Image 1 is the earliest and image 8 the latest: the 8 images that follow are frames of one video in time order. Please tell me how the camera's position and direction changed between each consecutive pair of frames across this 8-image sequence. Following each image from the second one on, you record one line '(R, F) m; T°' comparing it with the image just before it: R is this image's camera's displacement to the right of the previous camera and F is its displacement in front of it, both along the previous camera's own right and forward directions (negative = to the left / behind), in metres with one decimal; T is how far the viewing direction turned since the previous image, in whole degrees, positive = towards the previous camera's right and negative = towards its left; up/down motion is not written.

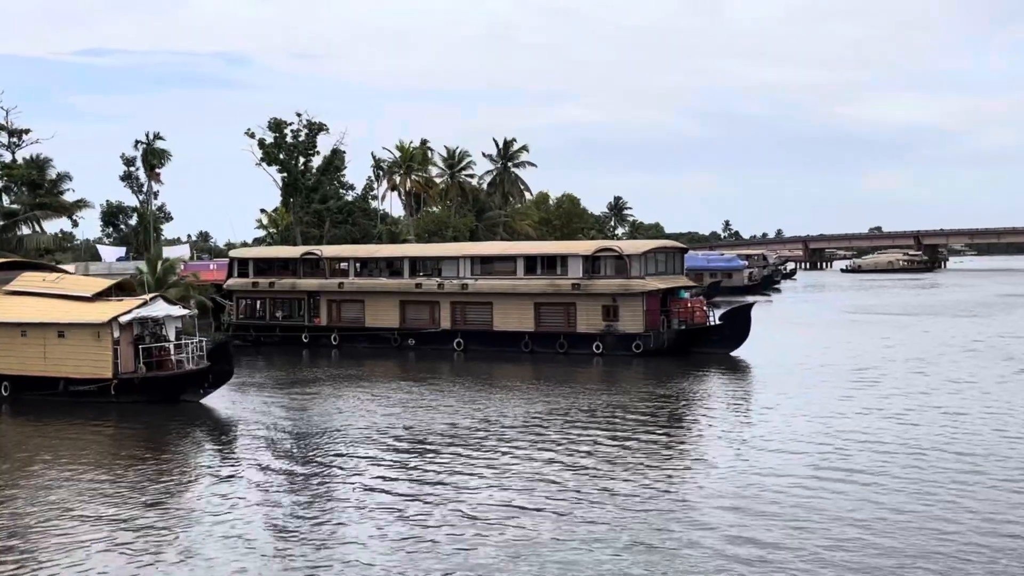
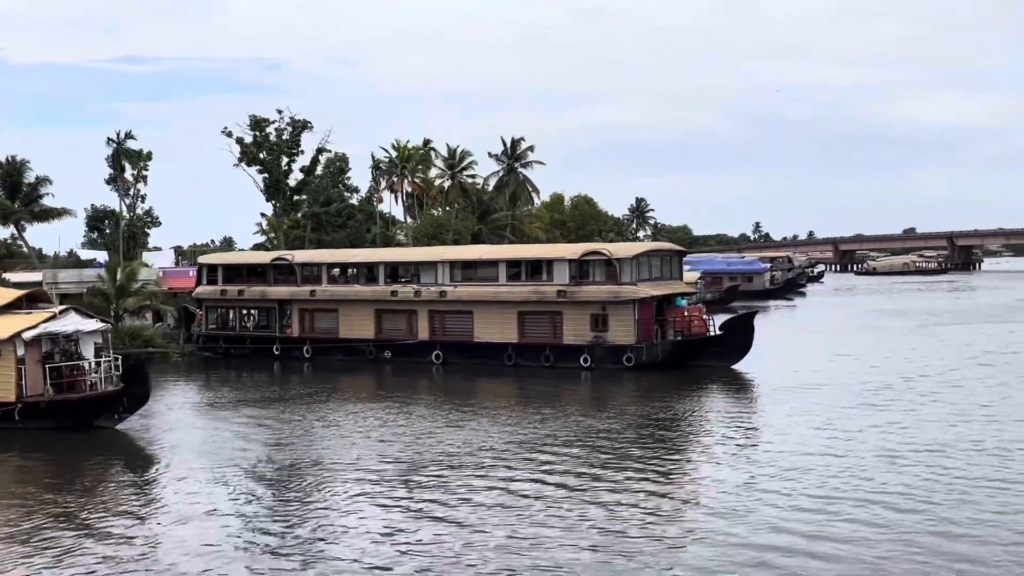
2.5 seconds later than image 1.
(+1.5, +3.1) m; -2°
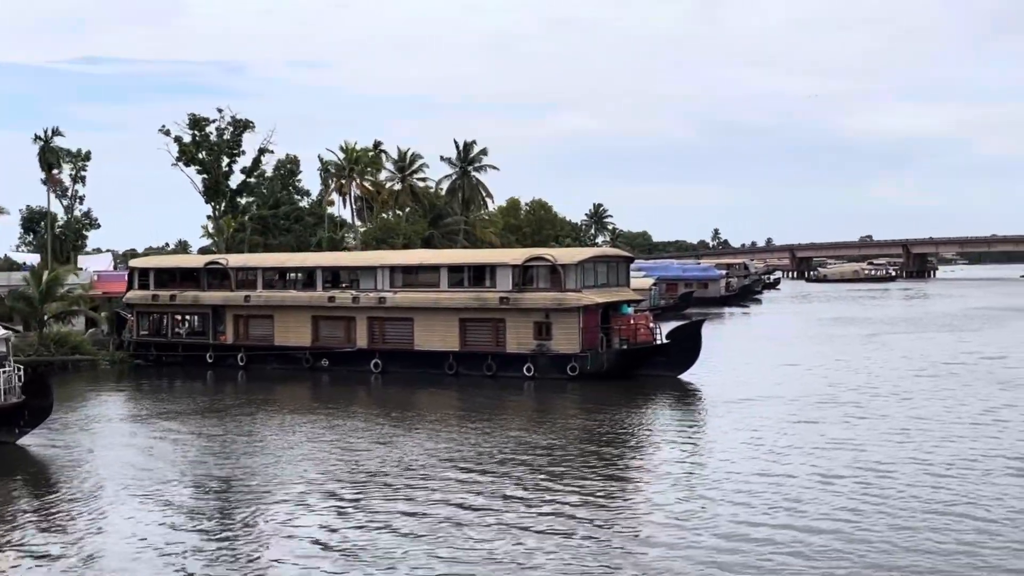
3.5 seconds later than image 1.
(+0.6, +1.1) m; +2°
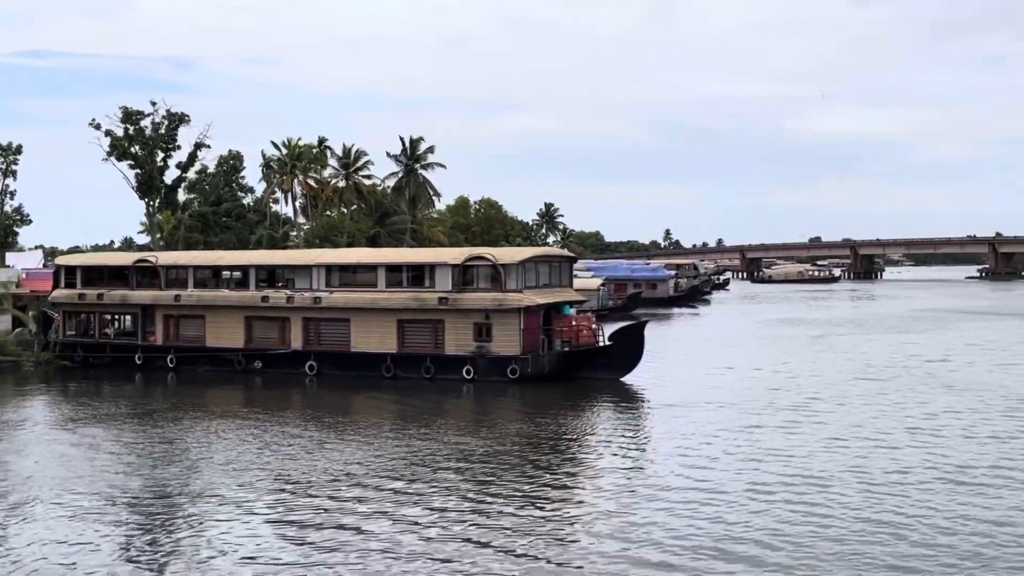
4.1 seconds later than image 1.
(+0.4, +0.8) m; +2°
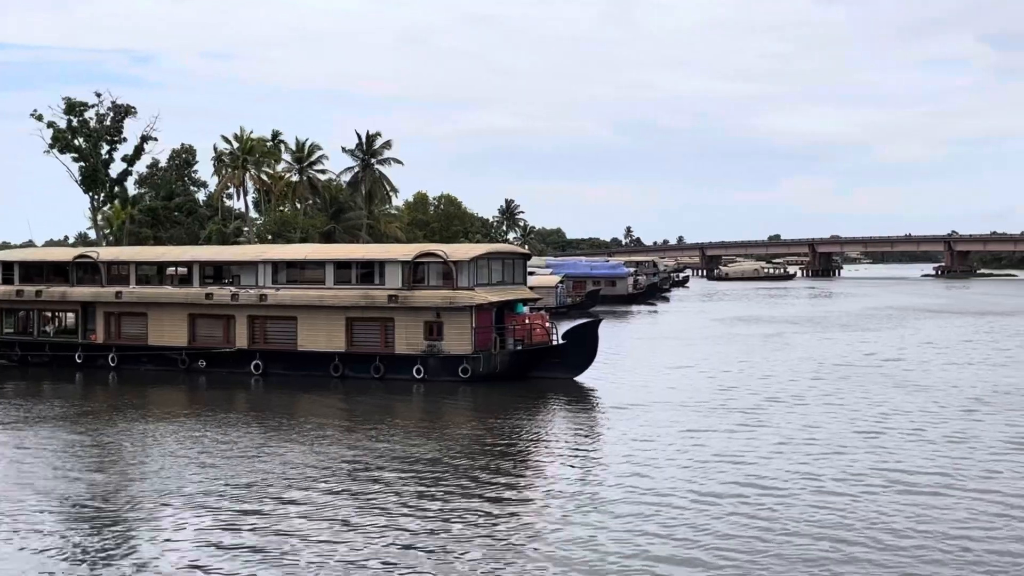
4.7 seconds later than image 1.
(+0.3, +0.7) m; +2°
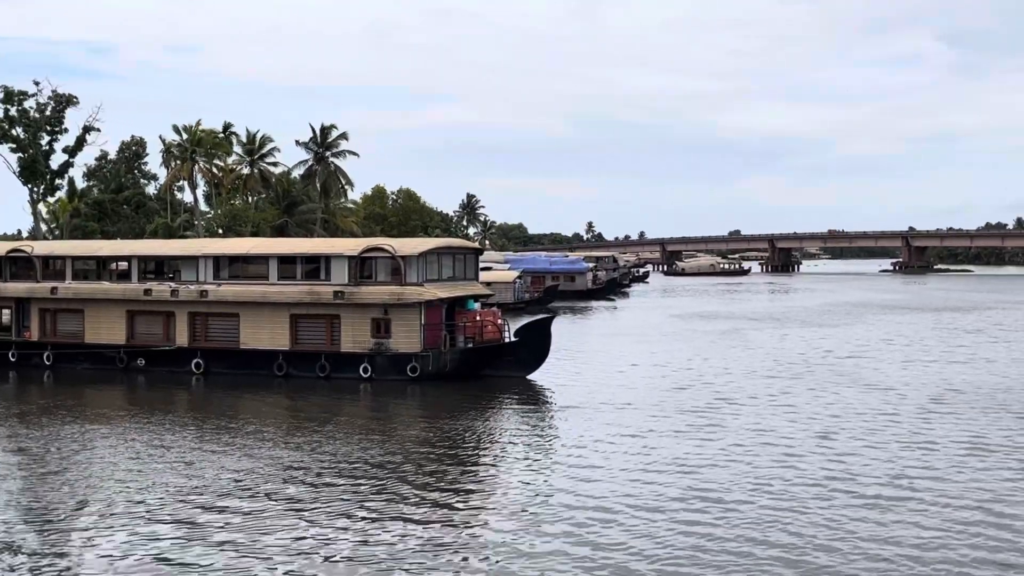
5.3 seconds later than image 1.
(+0.3, +0.9) m; +2°
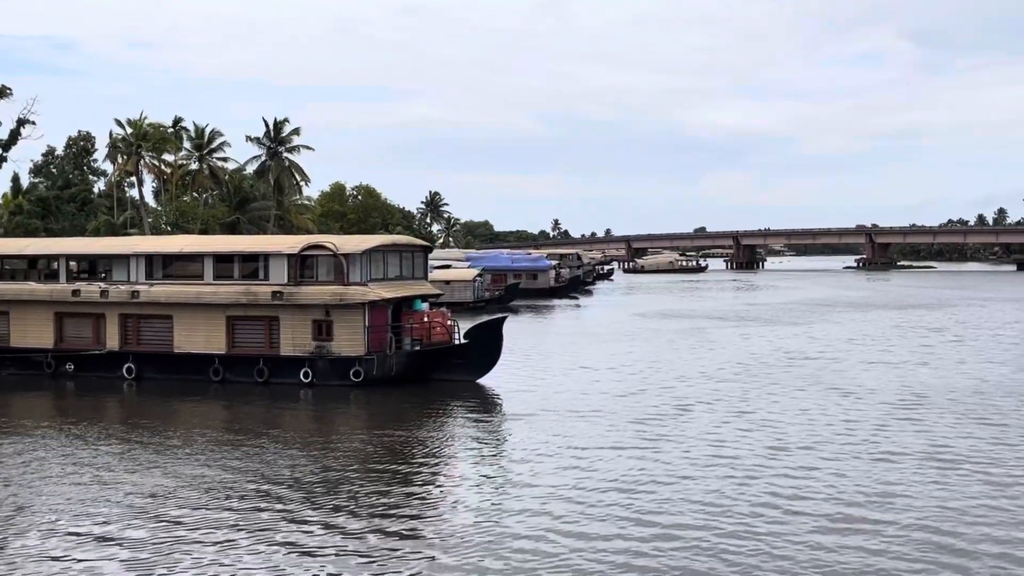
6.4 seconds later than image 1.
(+0.5, +1.4) m; +2°
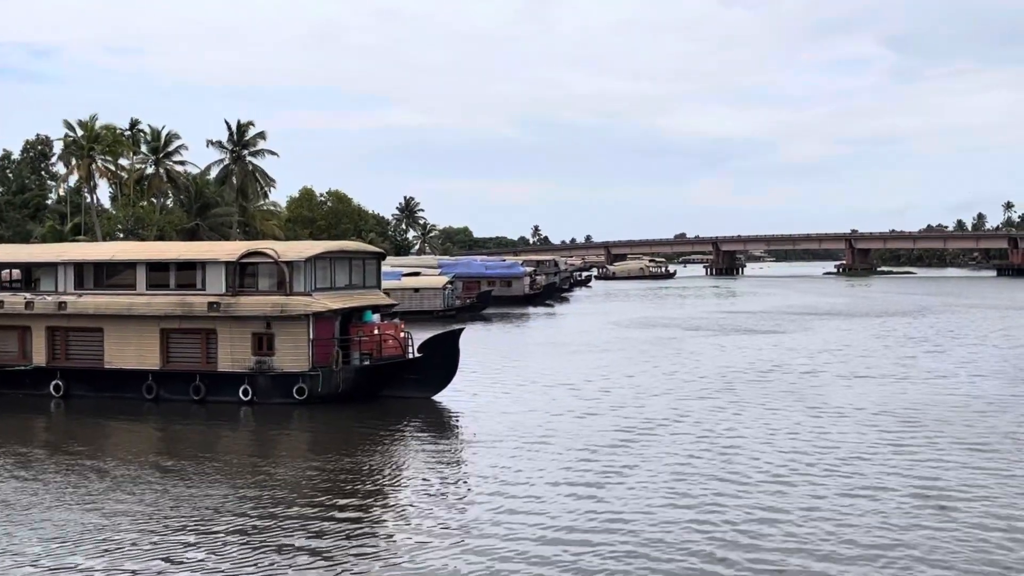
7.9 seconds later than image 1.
(+0.6, +1.9) m; +1°
